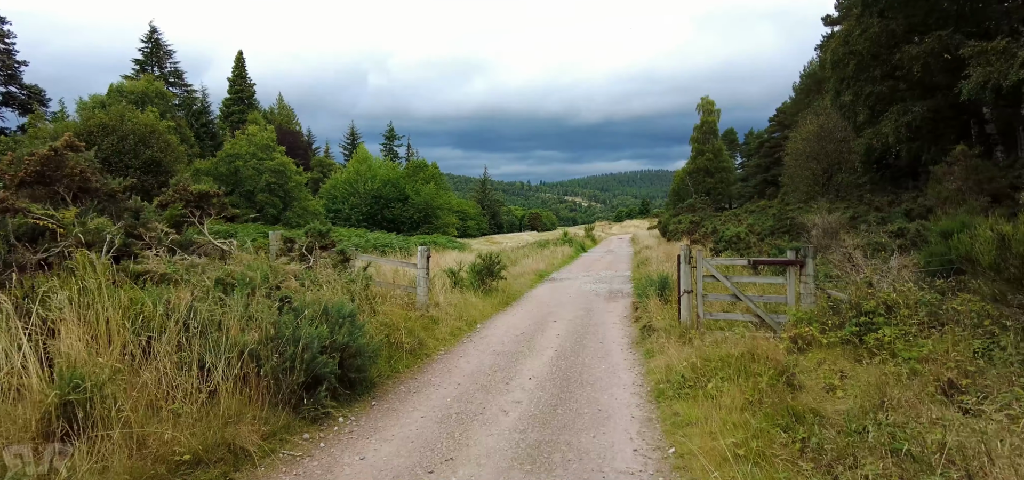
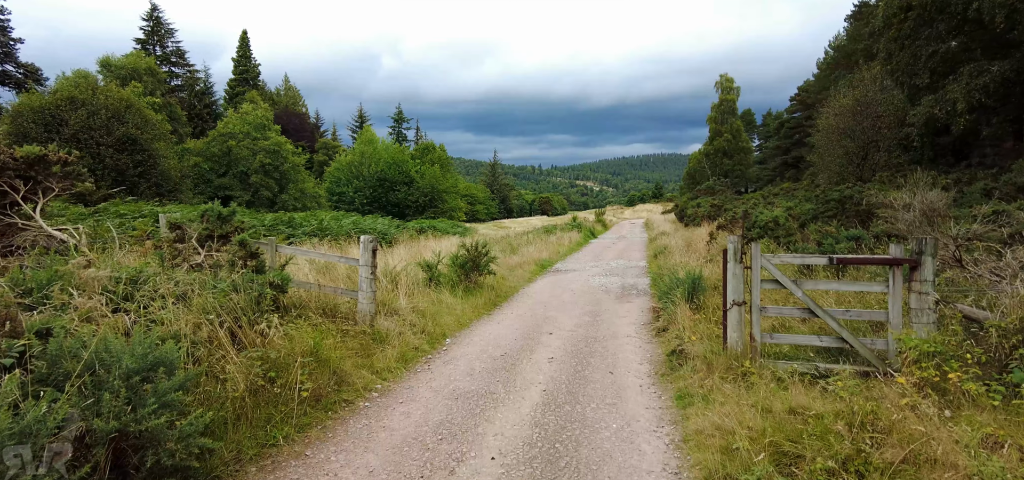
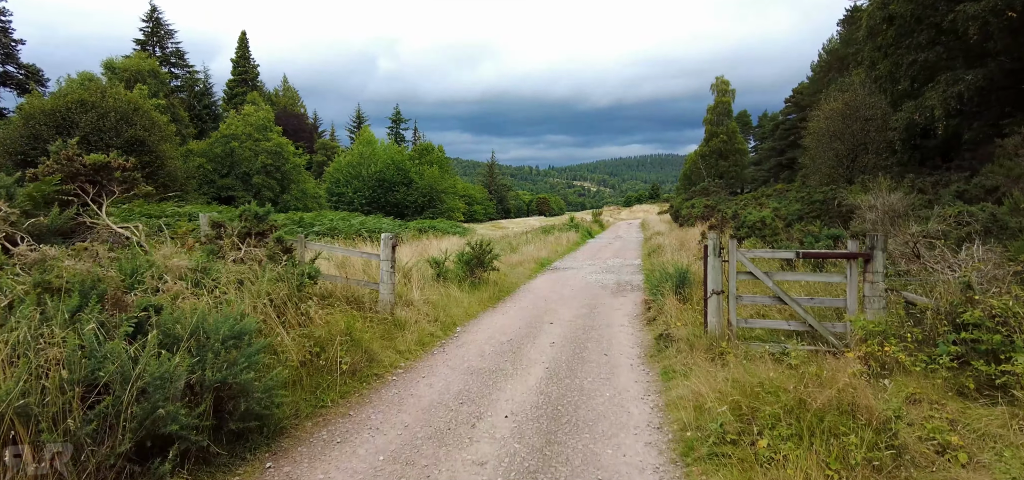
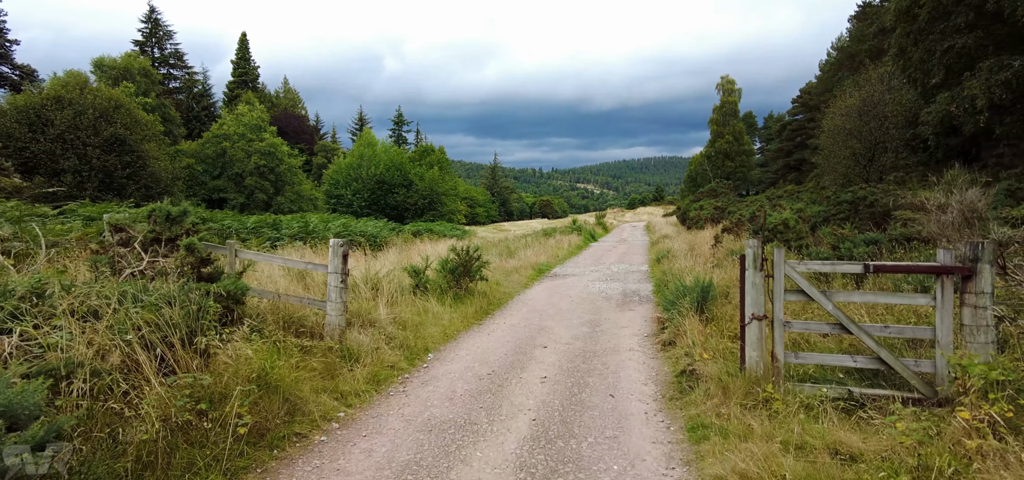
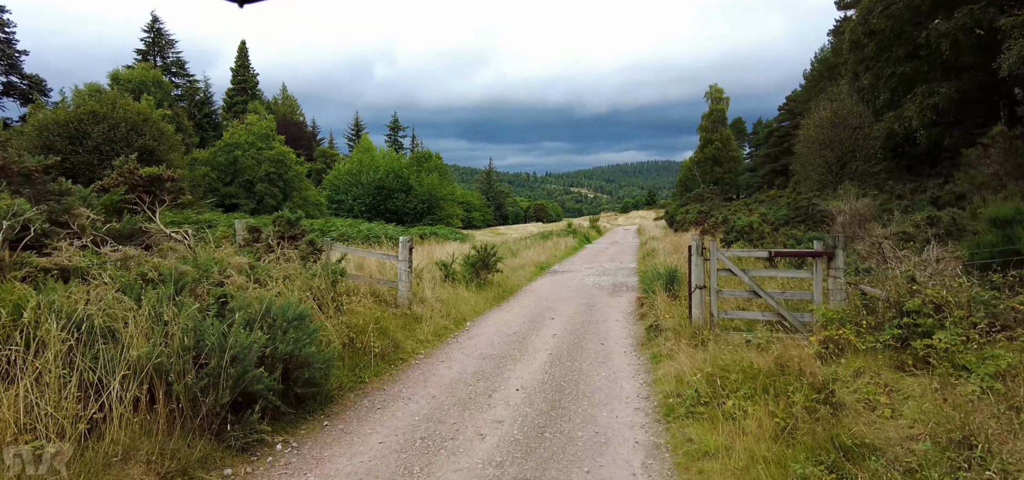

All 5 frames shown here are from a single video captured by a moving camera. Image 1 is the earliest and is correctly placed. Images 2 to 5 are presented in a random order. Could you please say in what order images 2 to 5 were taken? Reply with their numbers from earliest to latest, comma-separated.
5, 3, 2, 4
